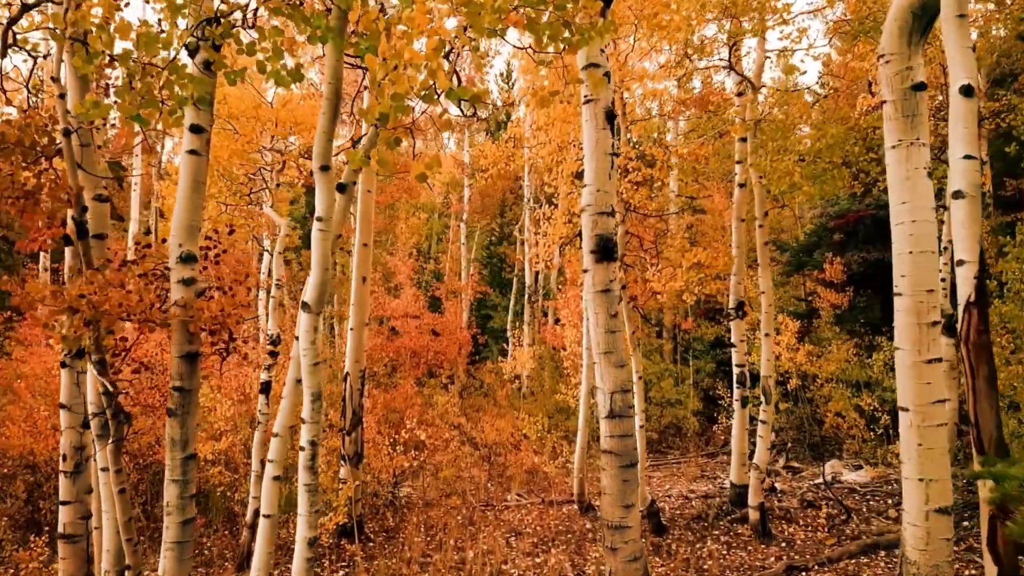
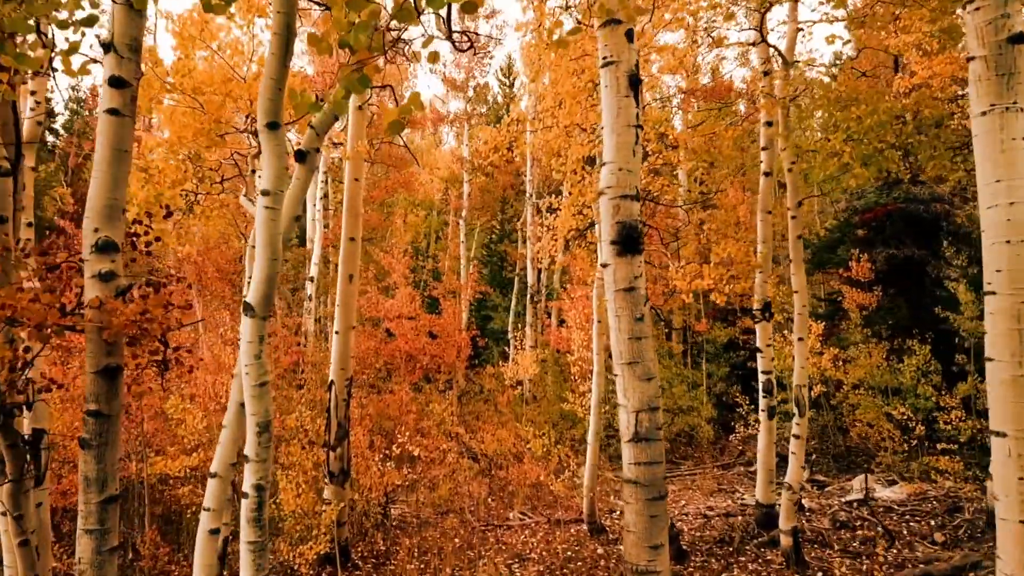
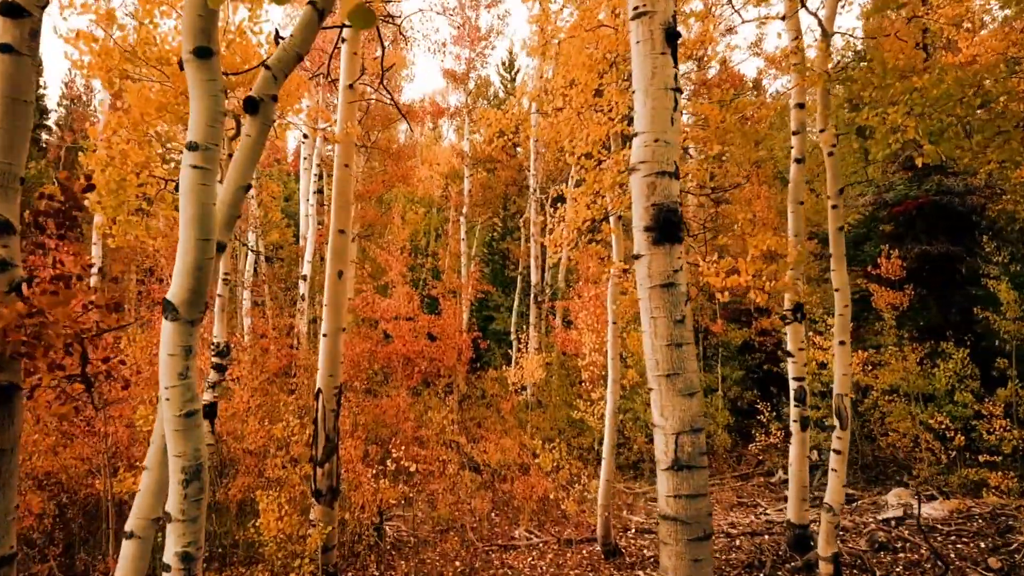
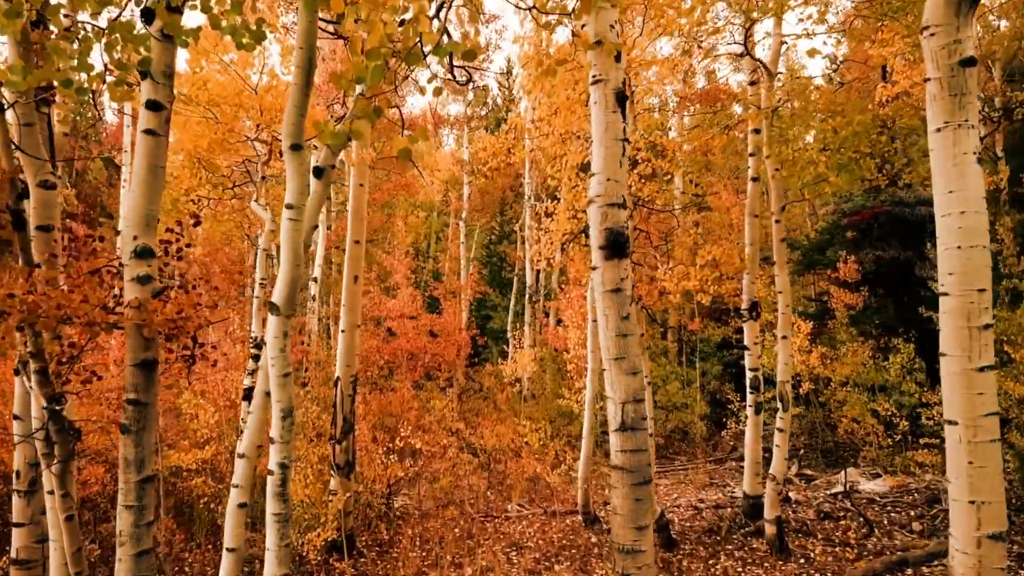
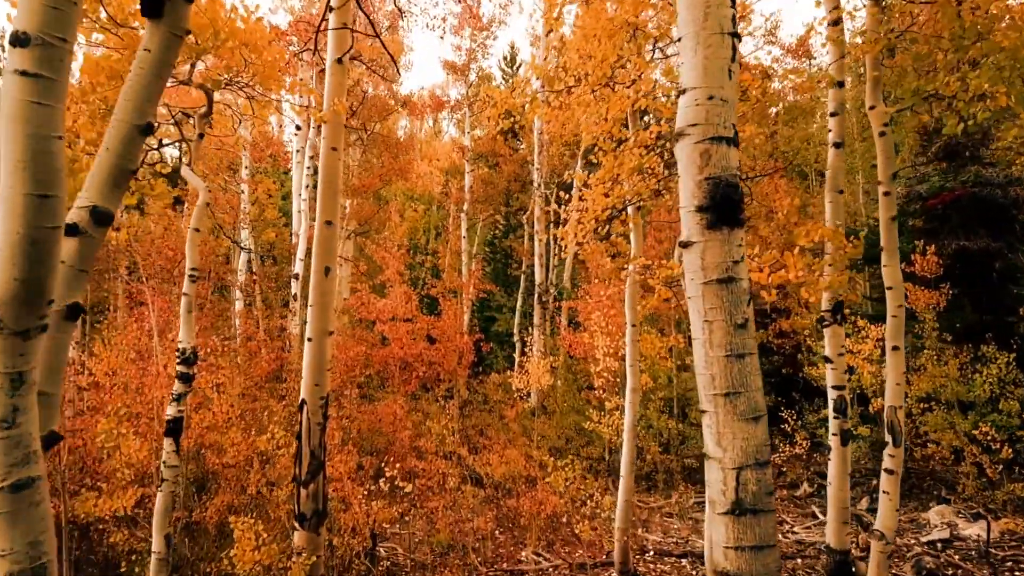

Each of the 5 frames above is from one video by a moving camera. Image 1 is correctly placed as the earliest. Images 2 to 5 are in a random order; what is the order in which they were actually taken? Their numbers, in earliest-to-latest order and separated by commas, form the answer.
4, 2, 3, 5
